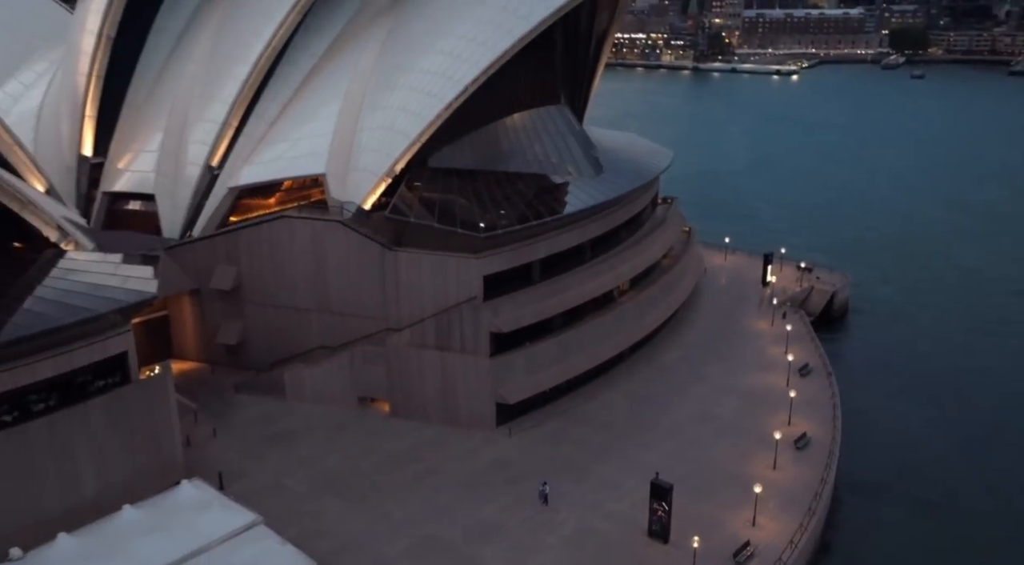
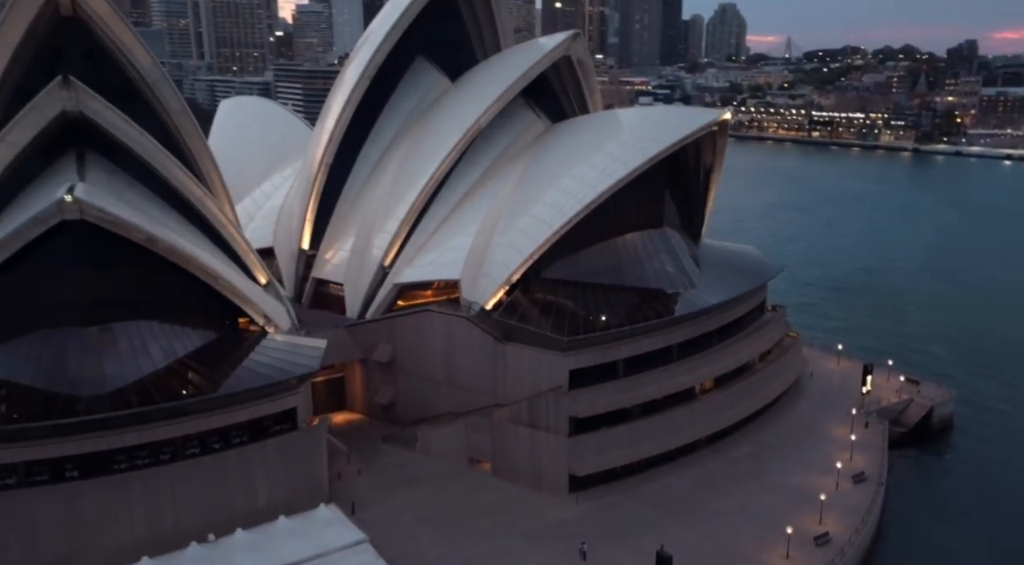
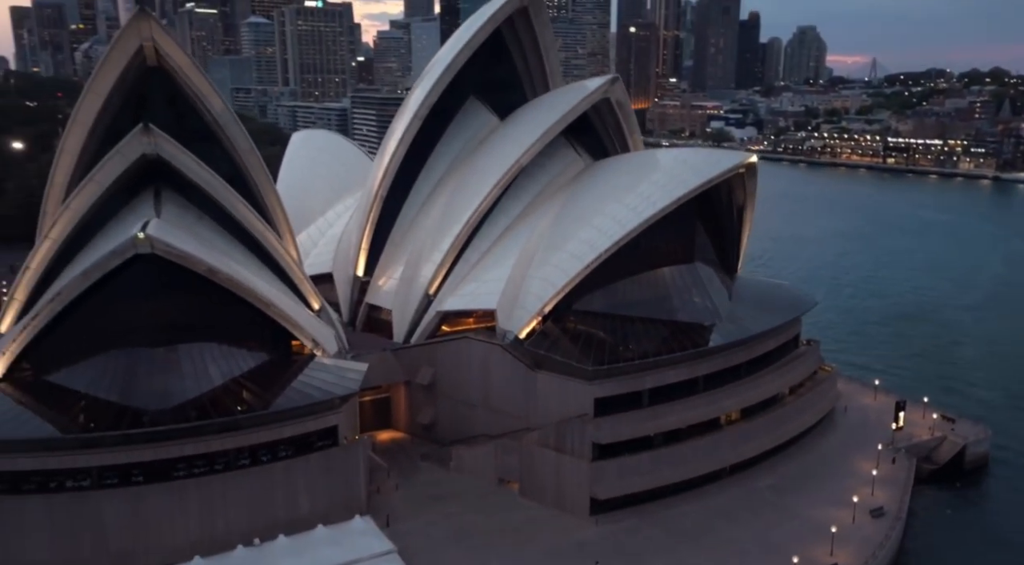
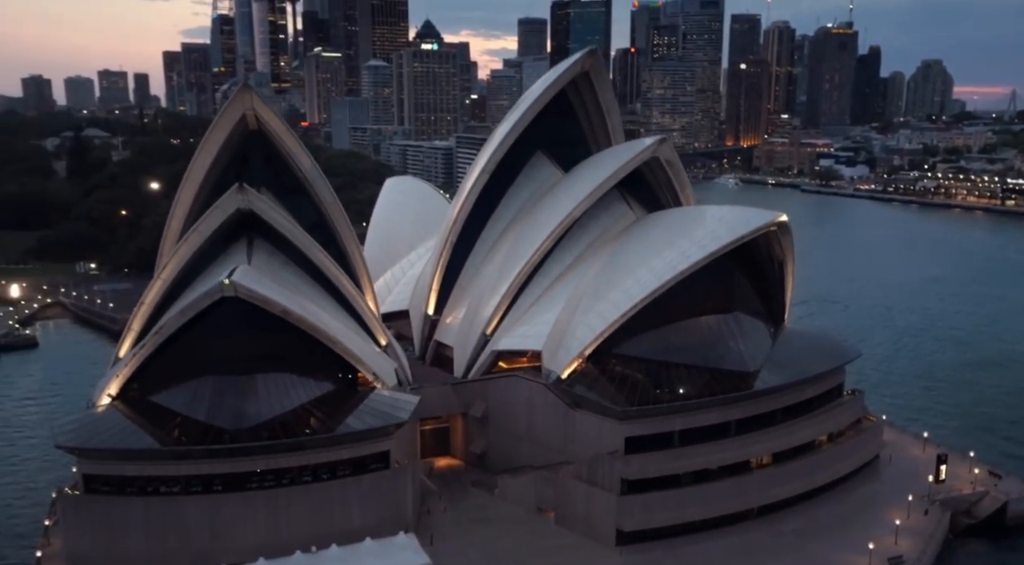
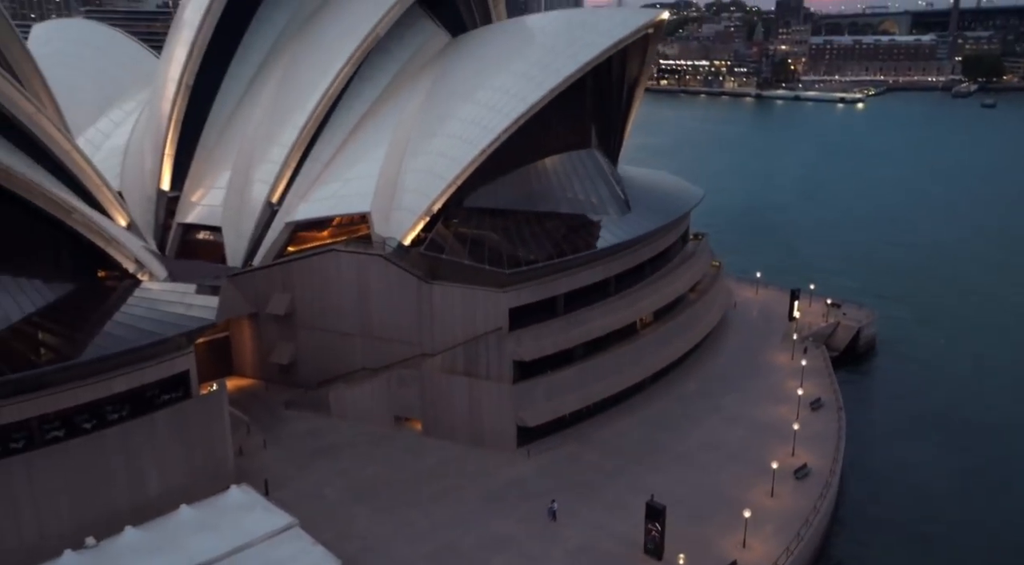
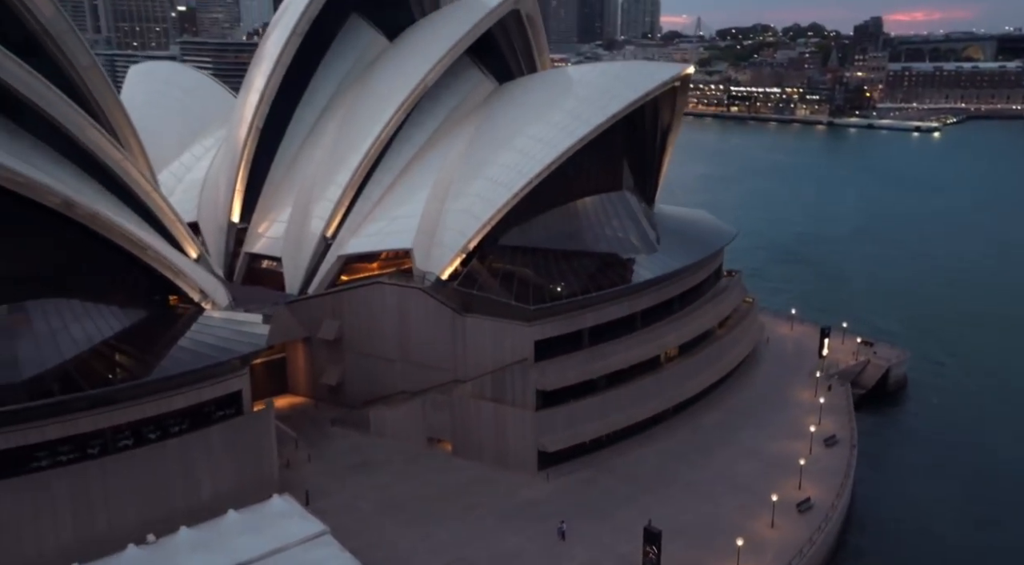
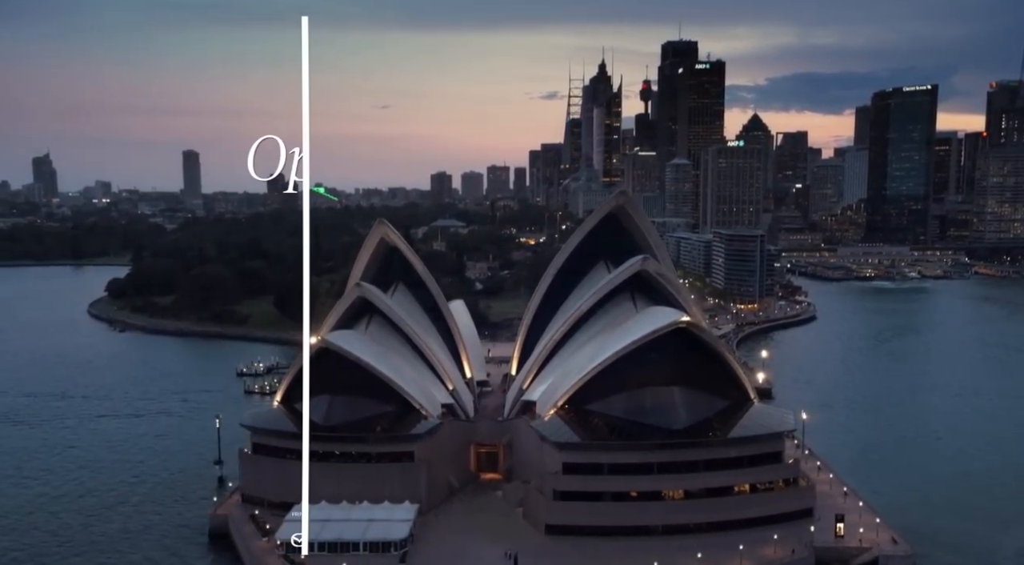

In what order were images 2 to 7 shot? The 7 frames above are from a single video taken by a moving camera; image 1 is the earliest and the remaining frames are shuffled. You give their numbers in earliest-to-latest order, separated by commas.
5, 6, 2, 3, 4, 7
